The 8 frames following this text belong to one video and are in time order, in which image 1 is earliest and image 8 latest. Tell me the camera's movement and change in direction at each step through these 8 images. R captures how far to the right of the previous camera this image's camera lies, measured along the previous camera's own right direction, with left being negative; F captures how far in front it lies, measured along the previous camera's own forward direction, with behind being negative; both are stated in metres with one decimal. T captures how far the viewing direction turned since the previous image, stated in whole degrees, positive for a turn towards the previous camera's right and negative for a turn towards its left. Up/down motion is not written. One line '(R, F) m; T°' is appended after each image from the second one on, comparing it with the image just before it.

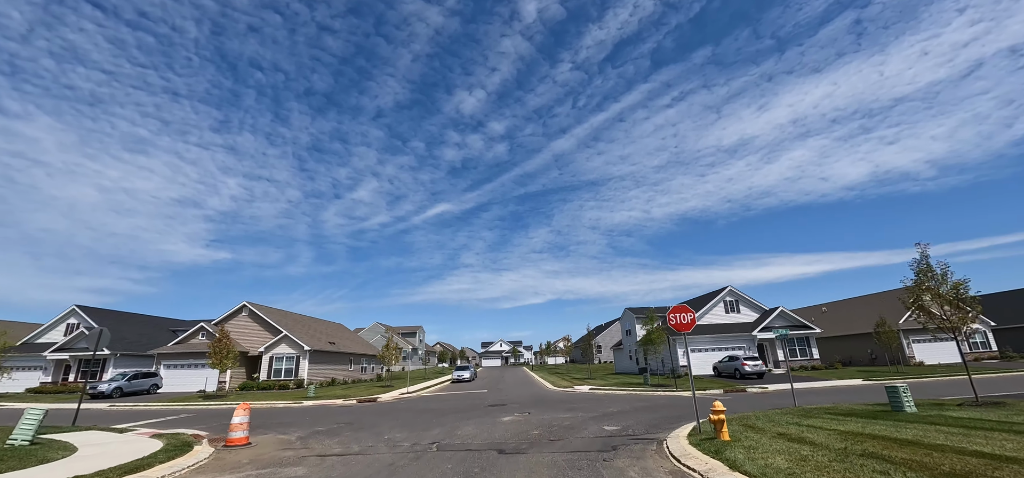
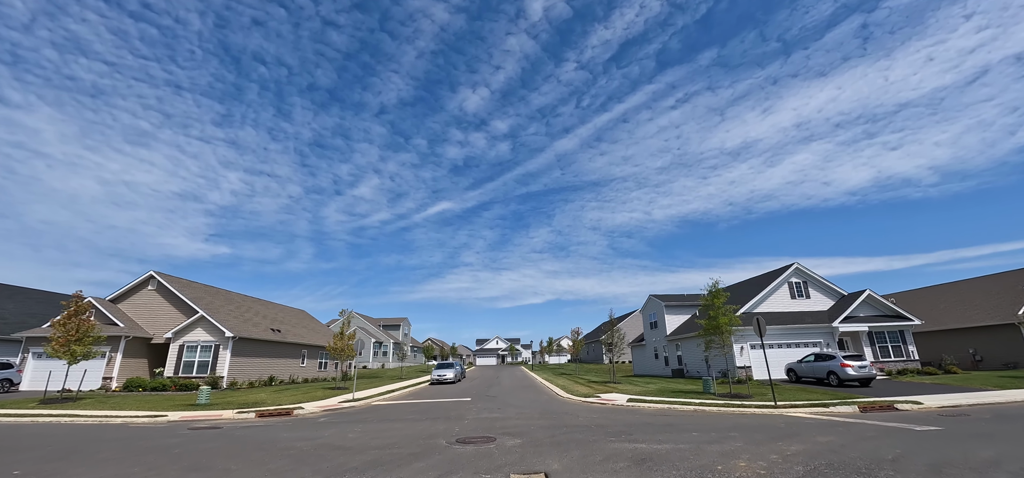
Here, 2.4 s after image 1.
(+0.1, +9.9) m; 0°
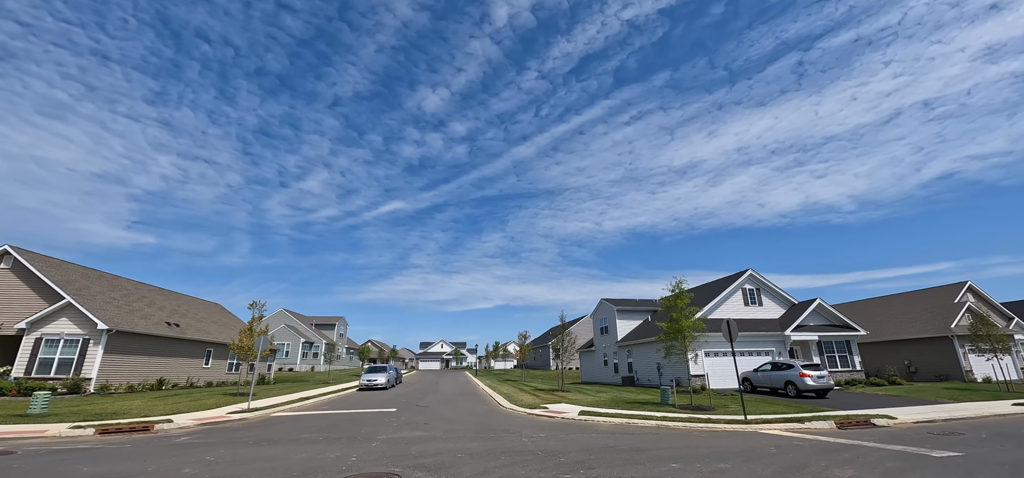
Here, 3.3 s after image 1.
(+0.4, +2.8) m; +6°
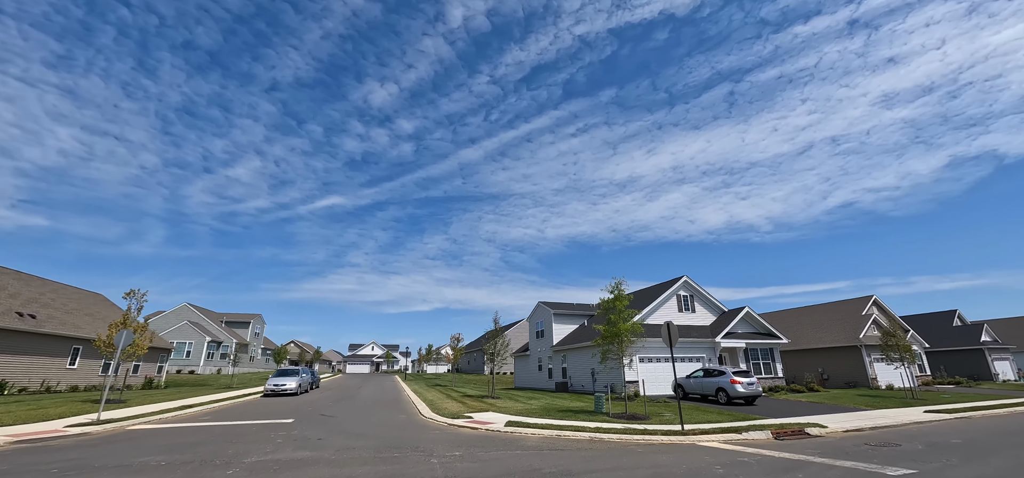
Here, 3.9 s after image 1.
(+0.5, +1.7) m; +8°
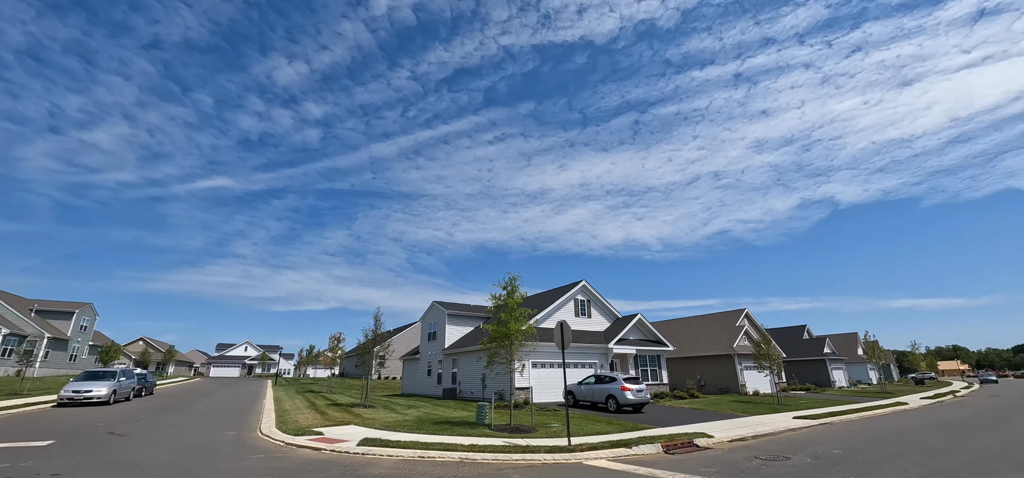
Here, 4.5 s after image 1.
(+0.9, +2.1) m; +12°
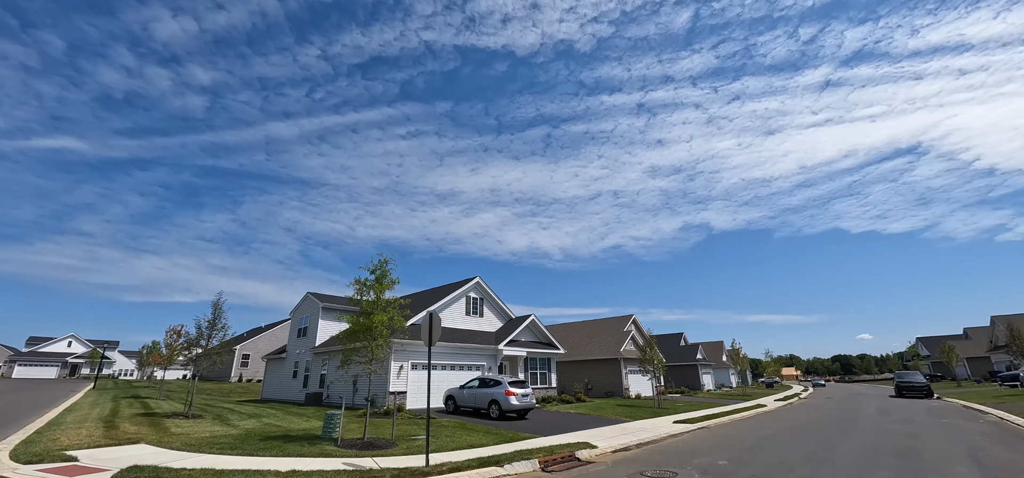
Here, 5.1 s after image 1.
(+0.9, +2.0) m; +12°
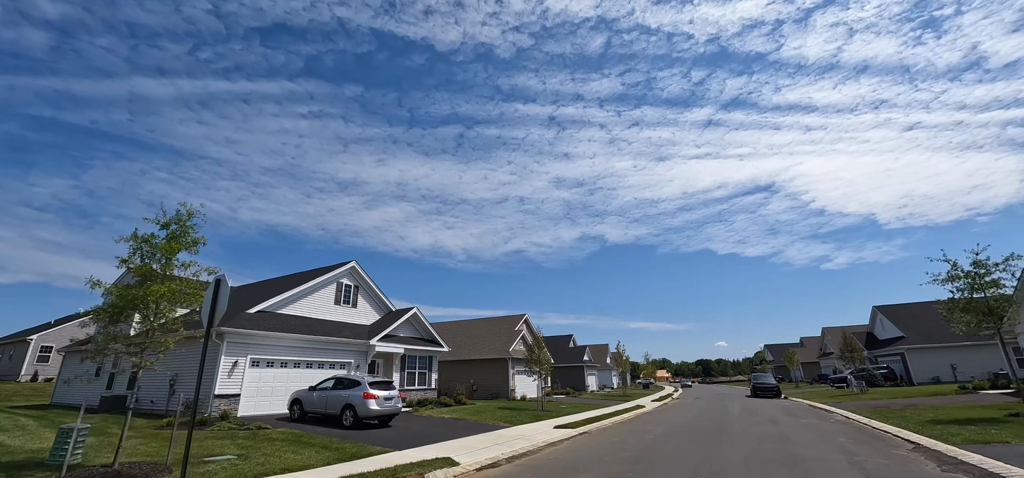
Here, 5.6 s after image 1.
(+1.0, +2.2) m; +13°
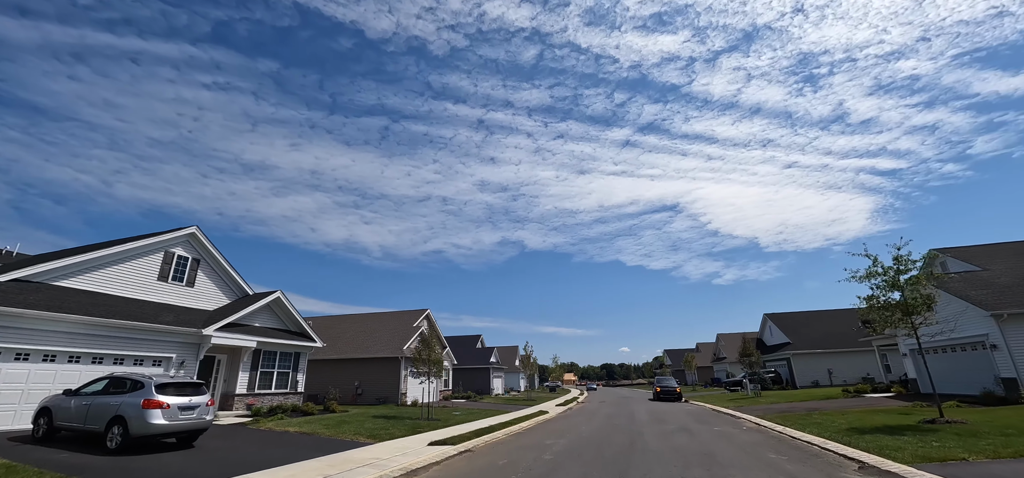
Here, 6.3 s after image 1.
(+1.1, +3.1) m; +10°
